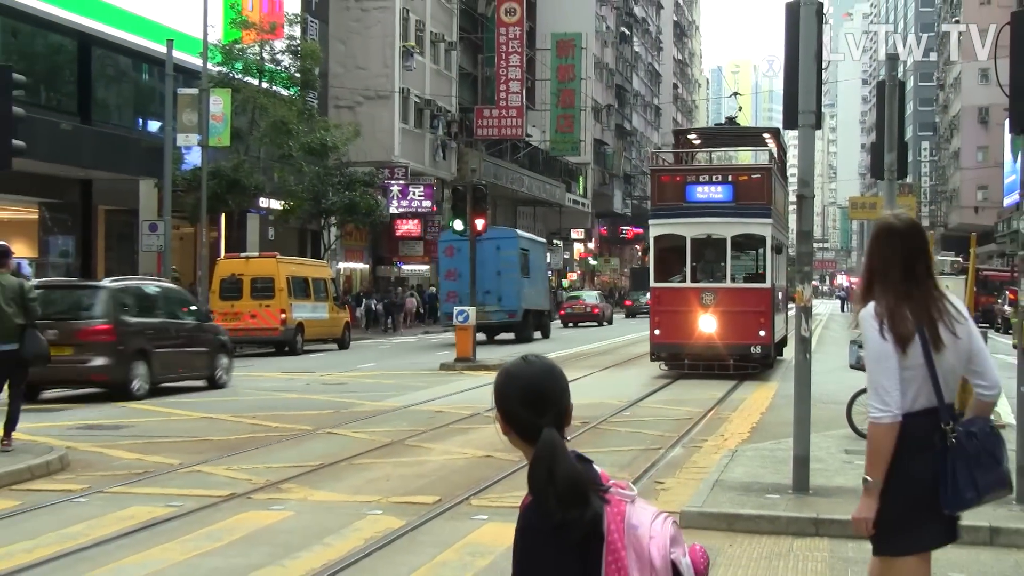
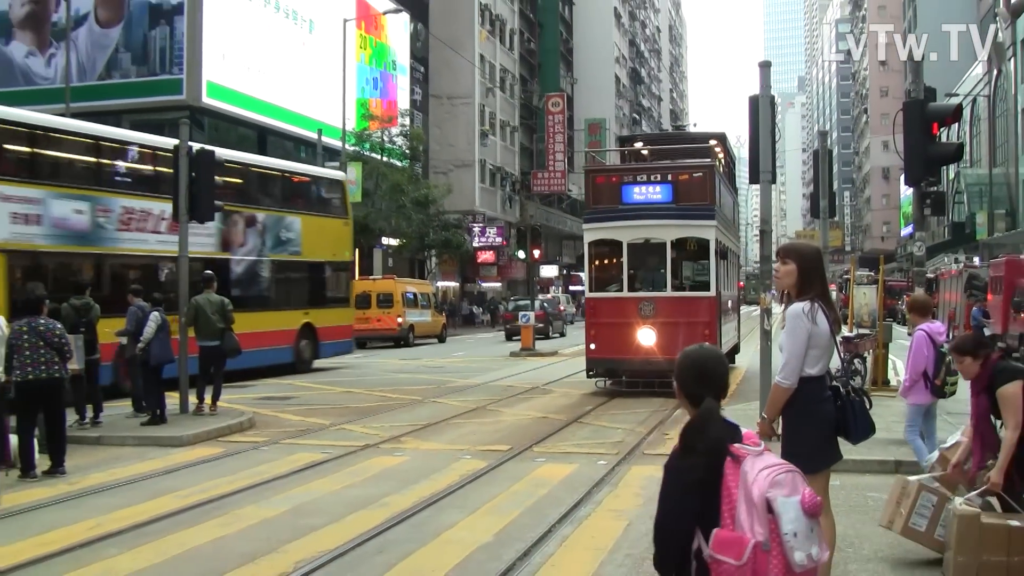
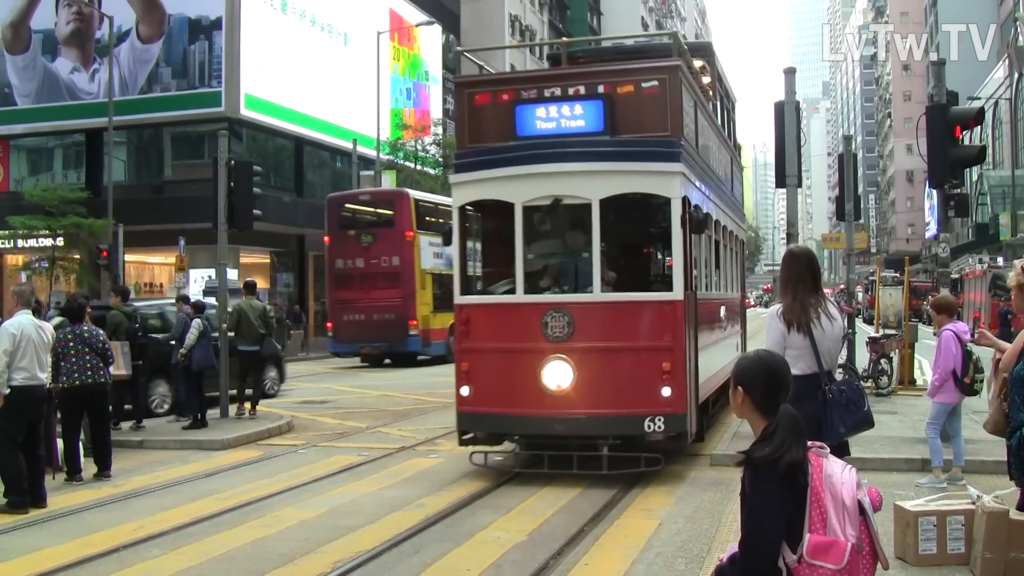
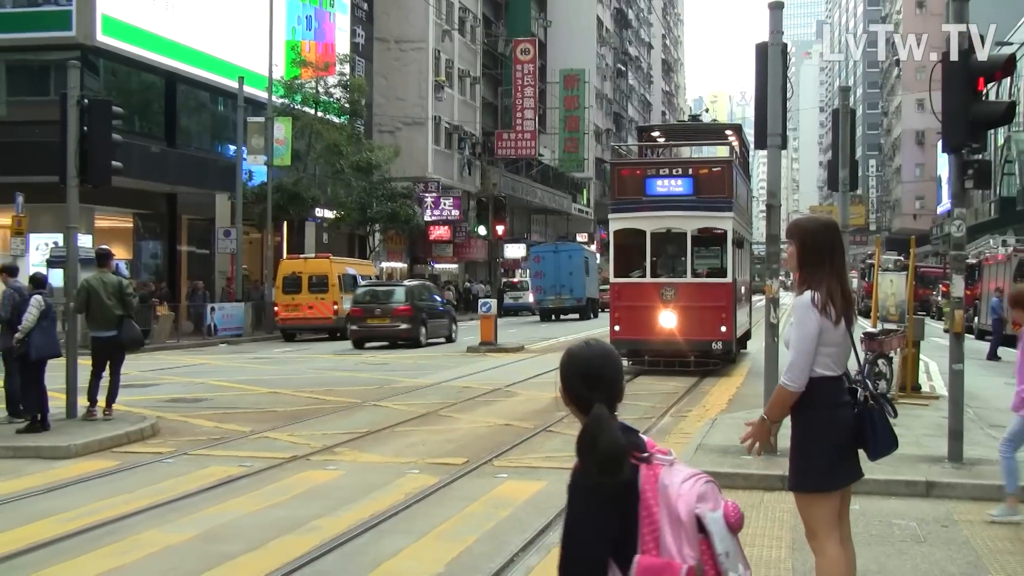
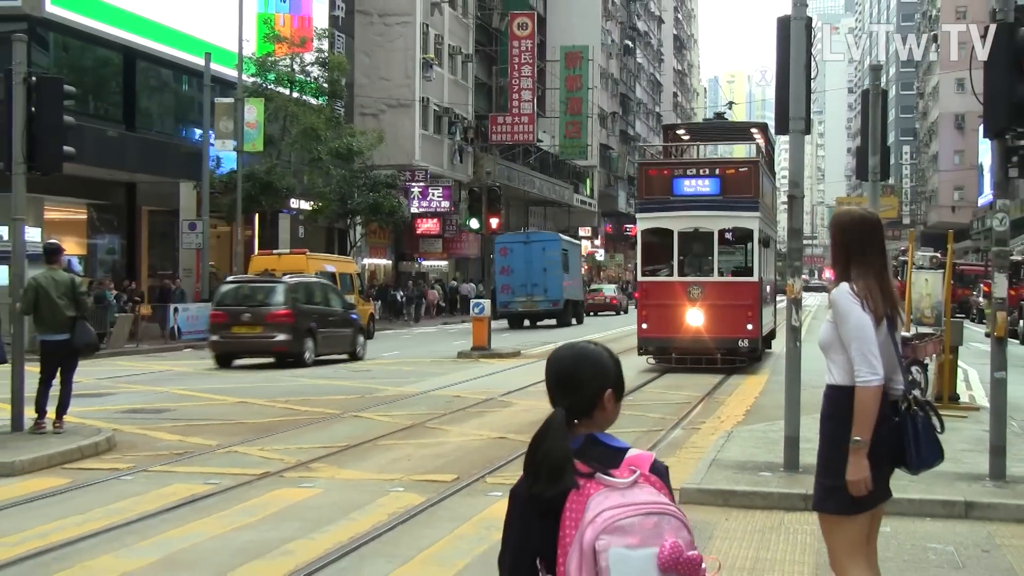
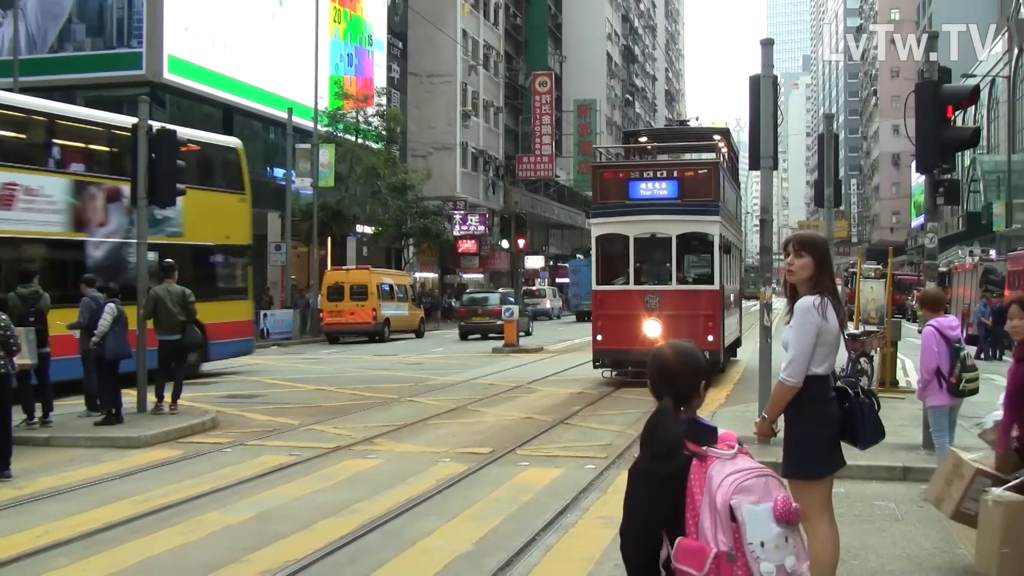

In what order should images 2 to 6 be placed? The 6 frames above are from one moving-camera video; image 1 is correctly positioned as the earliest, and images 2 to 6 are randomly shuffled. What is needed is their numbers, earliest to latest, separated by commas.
5, 4, 6, 2, 3
